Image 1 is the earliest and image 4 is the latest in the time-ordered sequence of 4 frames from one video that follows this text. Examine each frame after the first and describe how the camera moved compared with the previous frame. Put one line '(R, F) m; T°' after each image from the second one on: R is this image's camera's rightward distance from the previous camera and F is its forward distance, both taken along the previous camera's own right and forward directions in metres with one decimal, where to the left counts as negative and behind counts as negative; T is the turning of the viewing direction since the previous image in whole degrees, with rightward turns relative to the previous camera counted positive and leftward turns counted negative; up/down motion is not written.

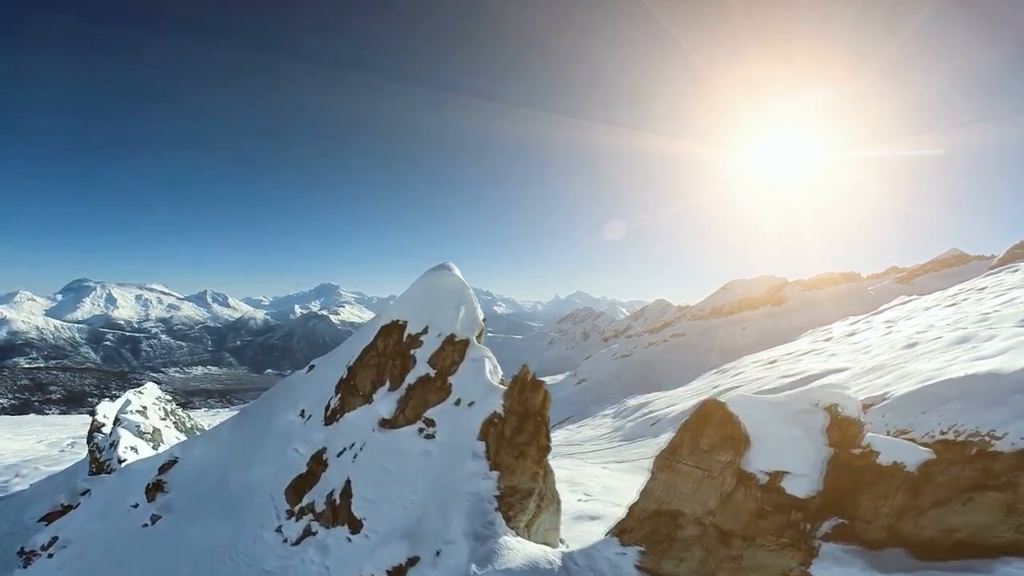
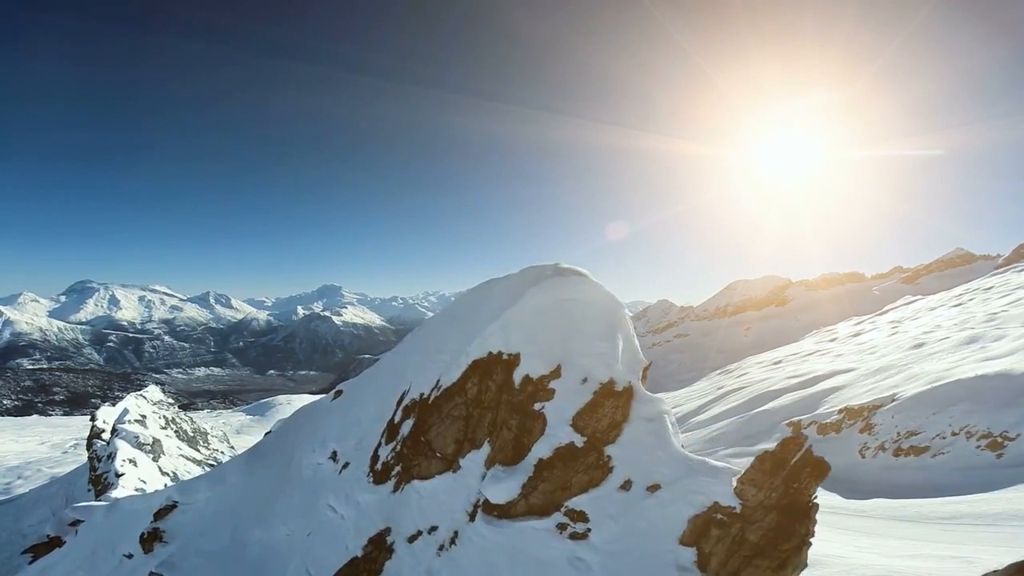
(-2.2, +3.1) m; 0°
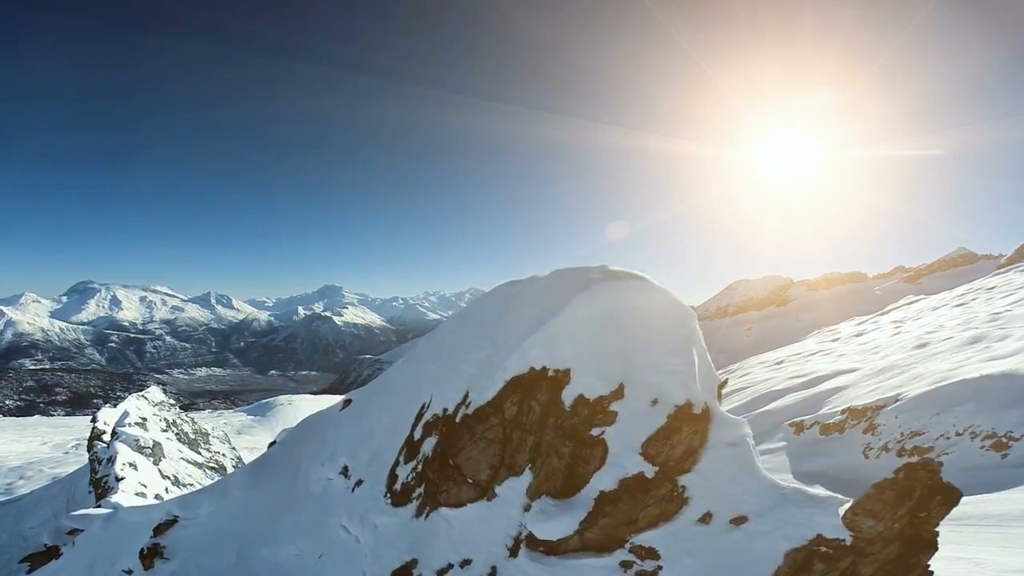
(-0.6, +0.8) m; 0°
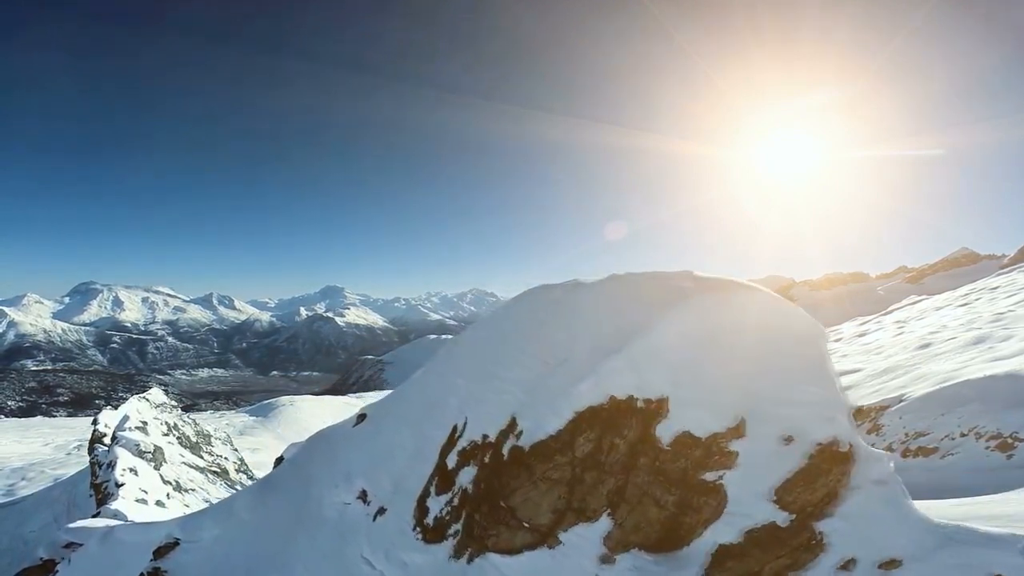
(-0.7, +1.0) m; 0°
